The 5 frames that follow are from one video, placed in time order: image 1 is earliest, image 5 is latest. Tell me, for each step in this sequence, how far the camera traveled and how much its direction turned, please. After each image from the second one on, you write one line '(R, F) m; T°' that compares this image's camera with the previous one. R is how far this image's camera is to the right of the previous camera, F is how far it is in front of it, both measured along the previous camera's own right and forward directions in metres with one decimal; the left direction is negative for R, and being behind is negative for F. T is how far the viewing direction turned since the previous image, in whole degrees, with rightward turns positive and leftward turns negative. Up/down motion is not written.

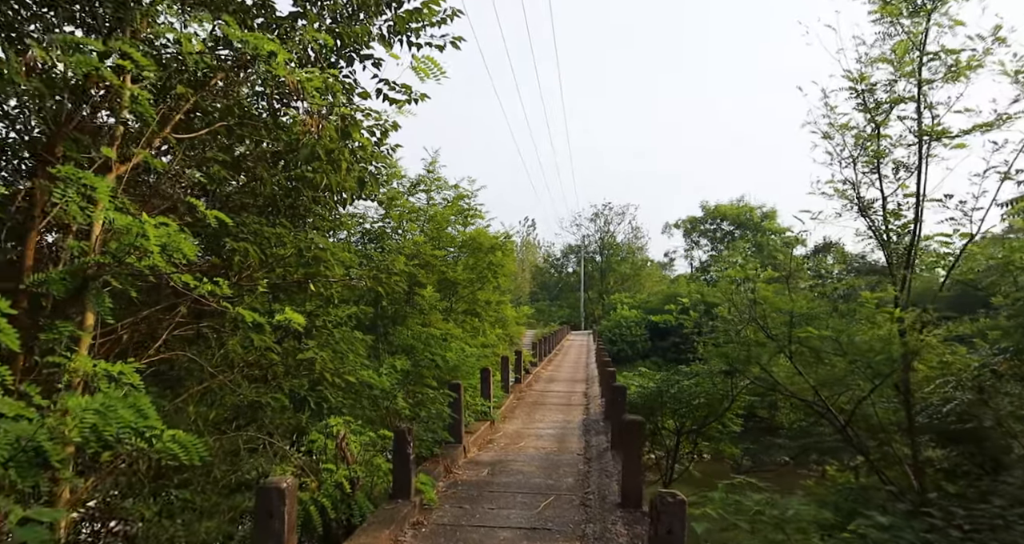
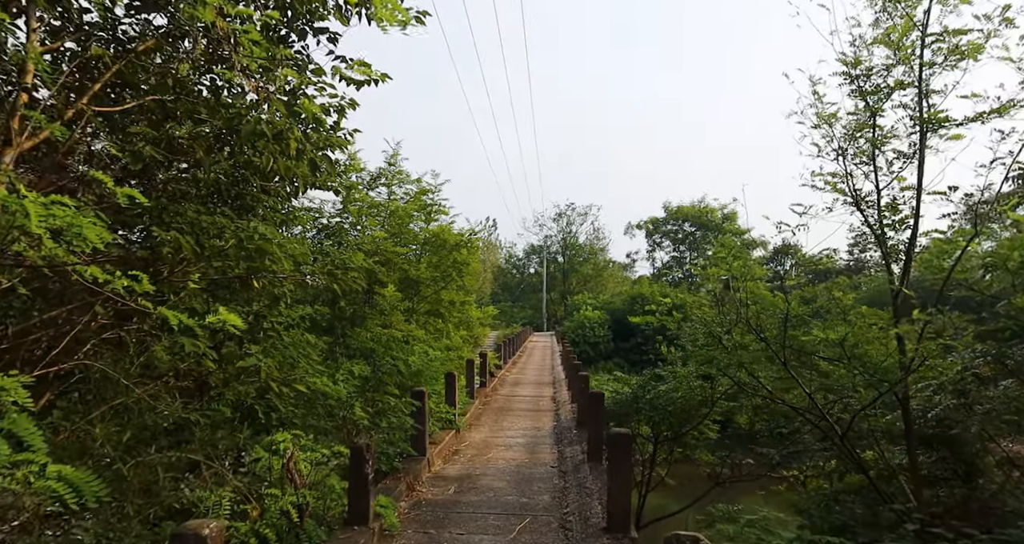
(-0.1, +0.5) m; +3°
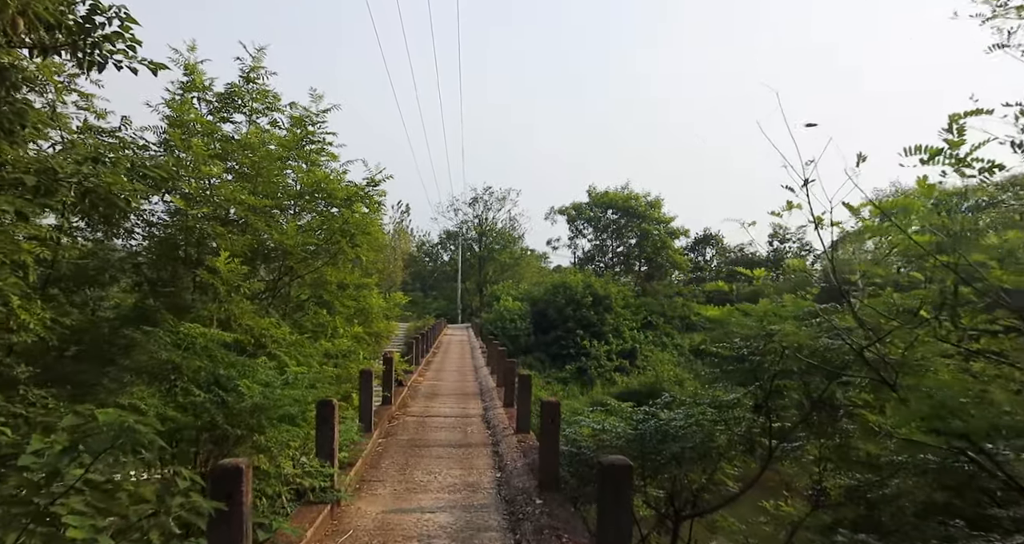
(-0.1, +2.9) m; +7°
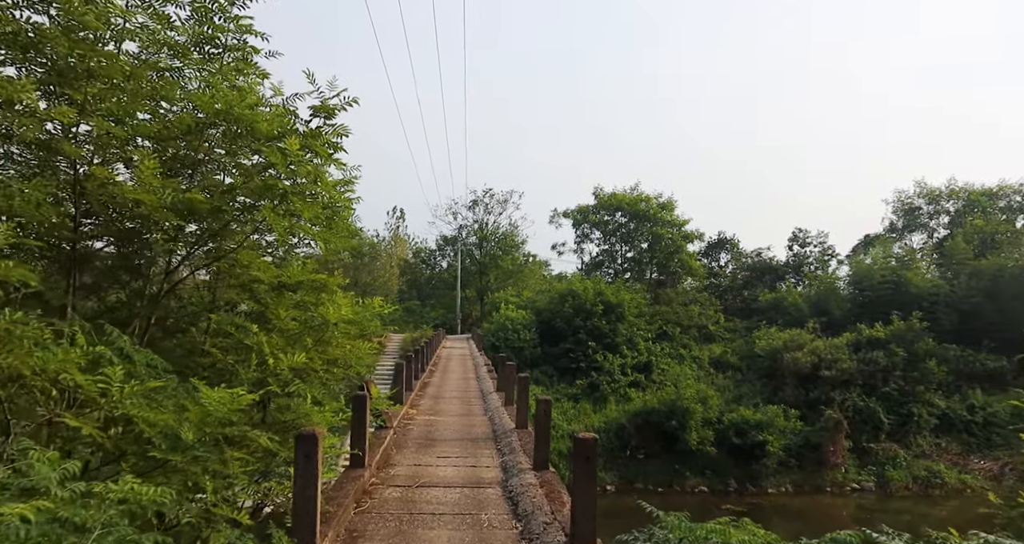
(-0.3, +2.6) m; 0°
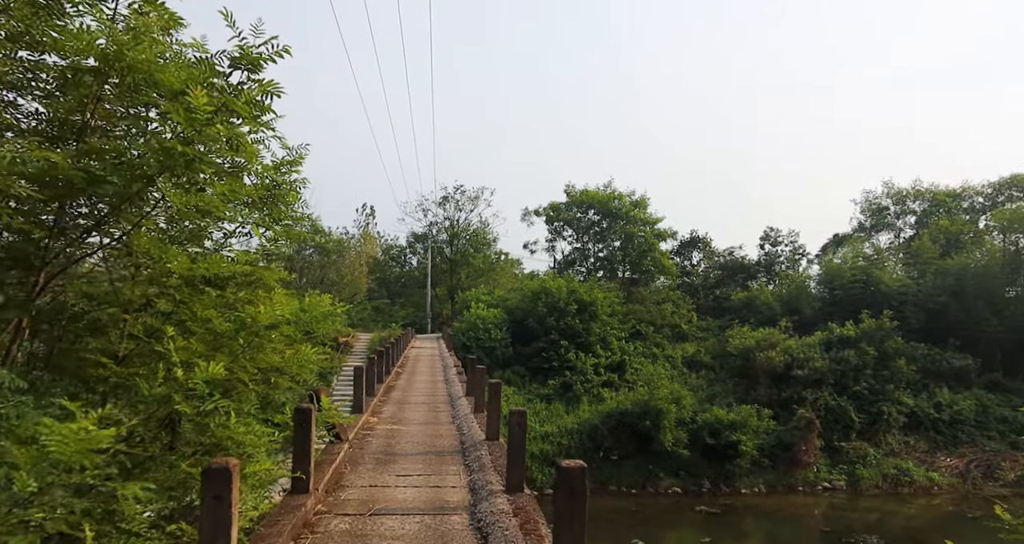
(0.0, +0.7) m; +2°
